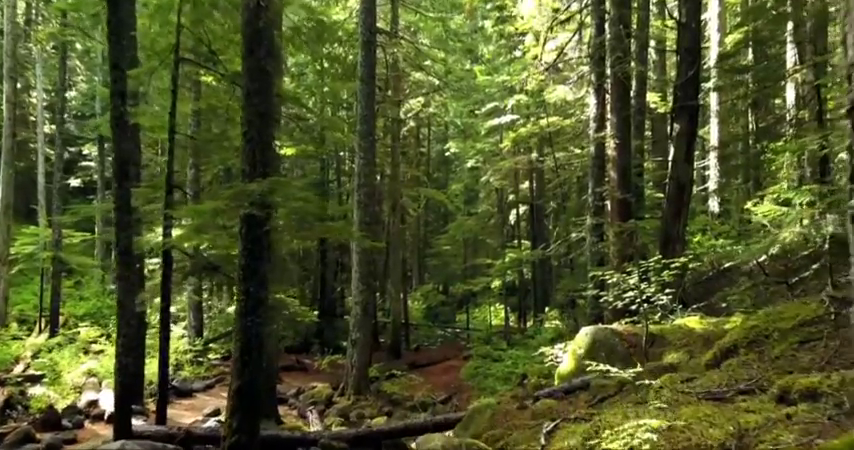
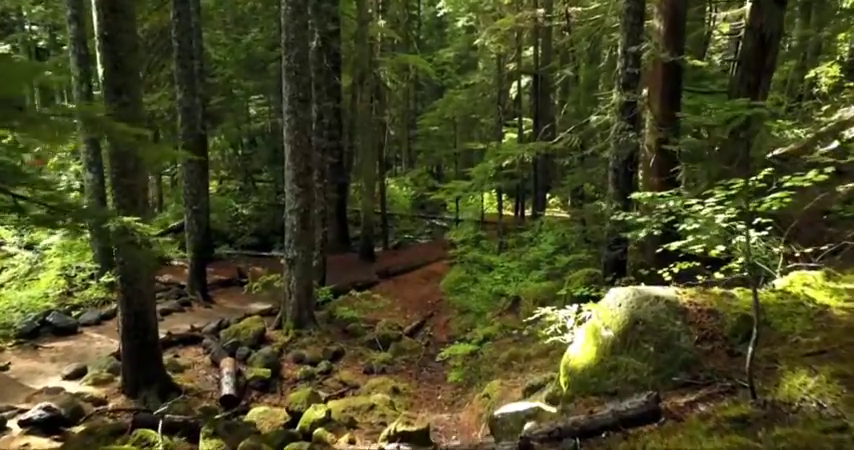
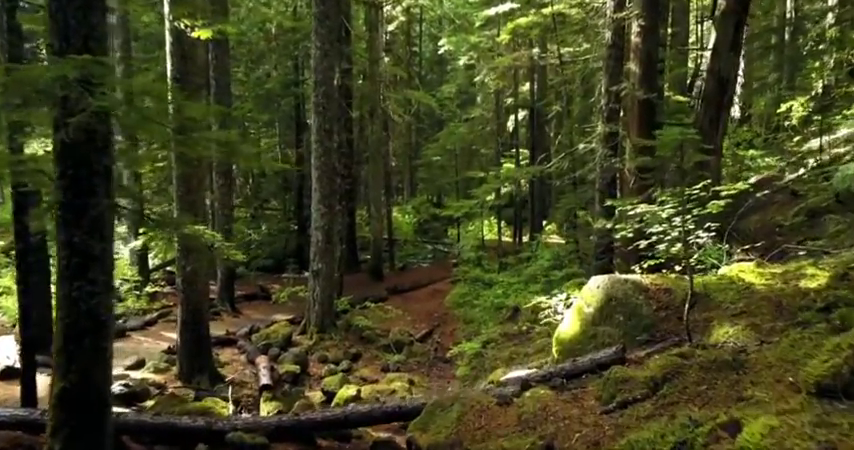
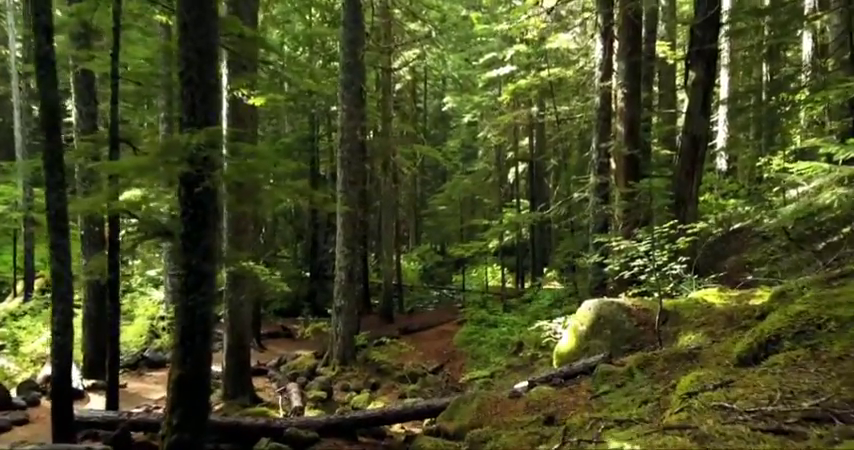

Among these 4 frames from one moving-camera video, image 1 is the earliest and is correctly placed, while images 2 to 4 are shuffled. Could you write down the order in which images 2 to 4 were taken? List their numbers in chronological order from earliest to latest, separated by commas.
4, 3, 2
